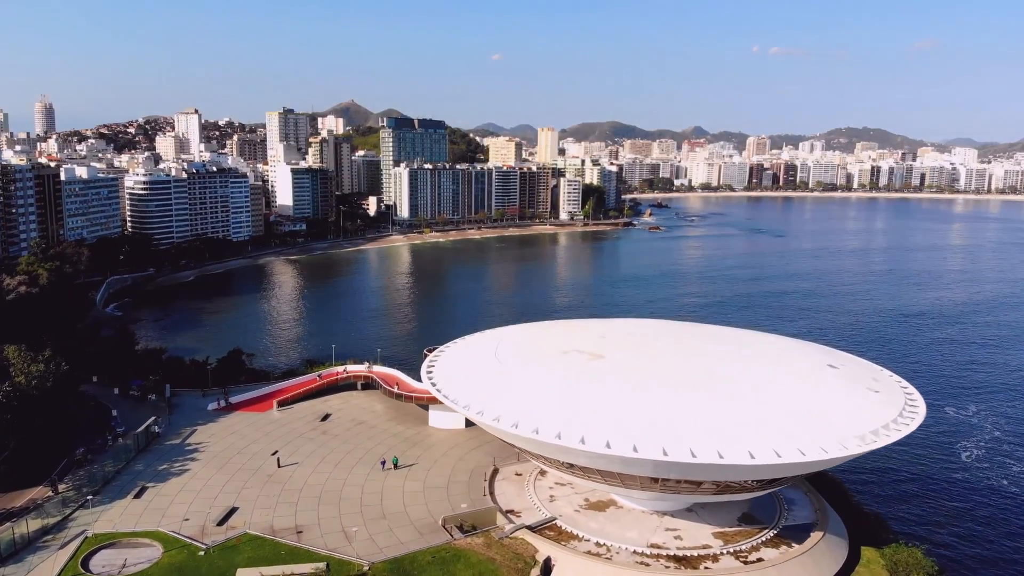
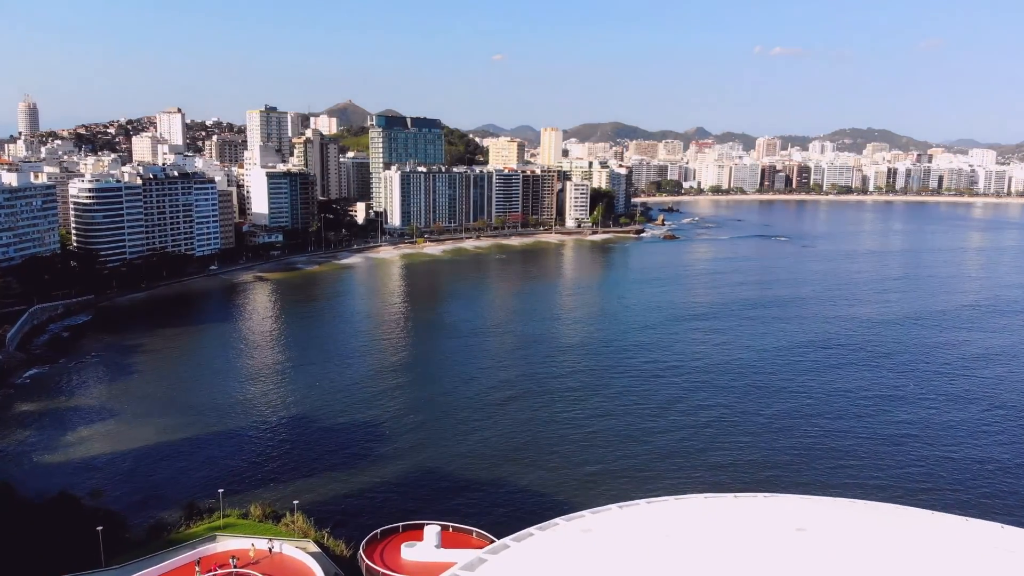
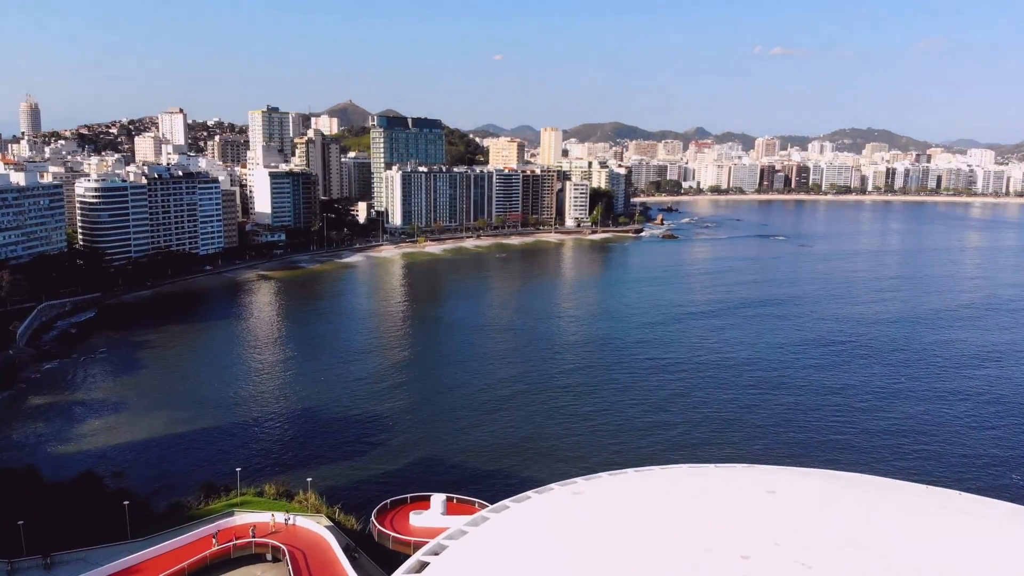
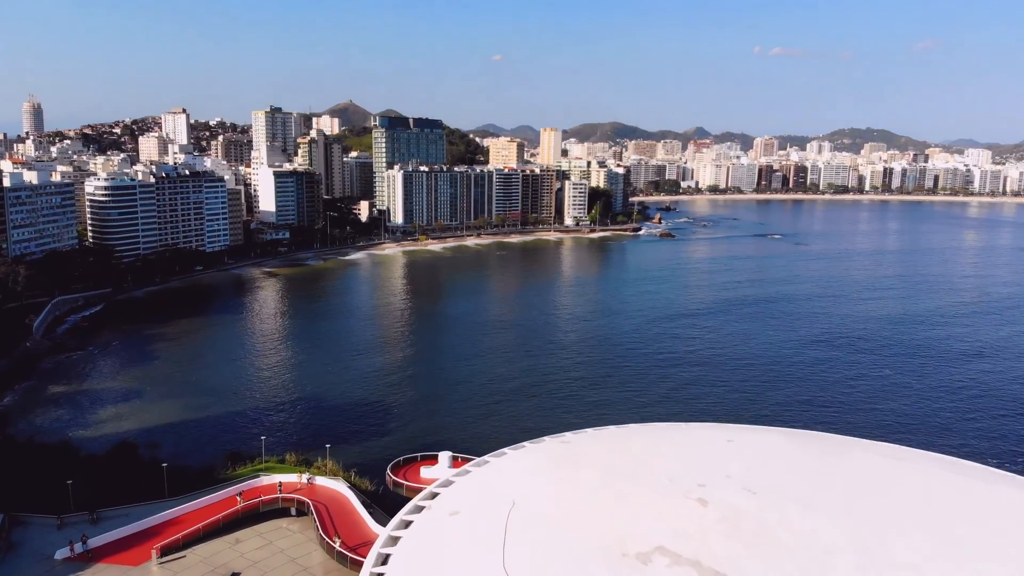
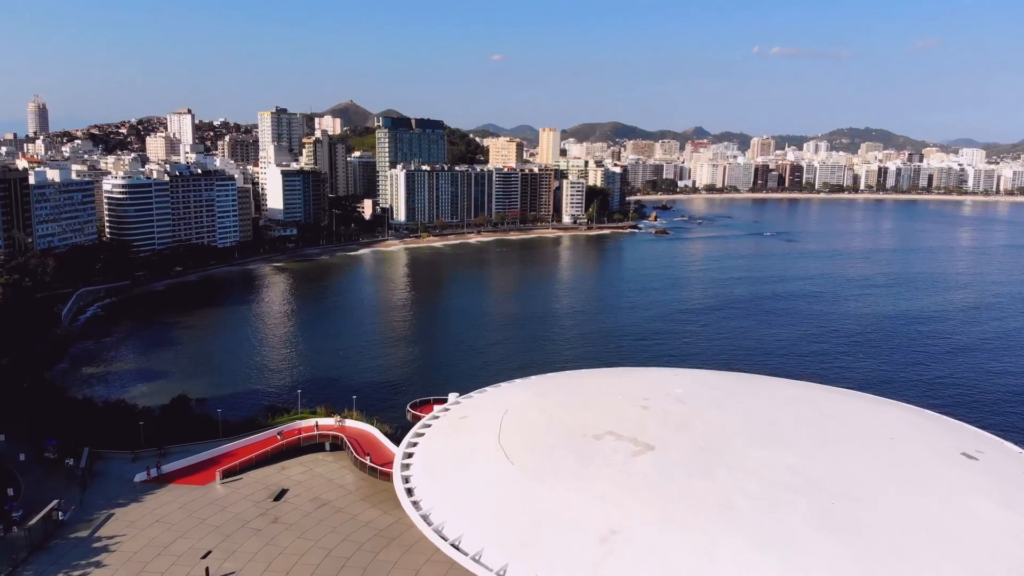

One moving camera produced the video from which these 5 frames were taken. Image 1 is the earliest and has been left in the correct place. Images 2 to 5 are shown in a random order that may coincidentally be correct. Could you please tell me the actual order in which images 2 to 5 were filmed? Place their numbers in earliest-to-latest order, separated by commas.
5, 4, 3, 2
